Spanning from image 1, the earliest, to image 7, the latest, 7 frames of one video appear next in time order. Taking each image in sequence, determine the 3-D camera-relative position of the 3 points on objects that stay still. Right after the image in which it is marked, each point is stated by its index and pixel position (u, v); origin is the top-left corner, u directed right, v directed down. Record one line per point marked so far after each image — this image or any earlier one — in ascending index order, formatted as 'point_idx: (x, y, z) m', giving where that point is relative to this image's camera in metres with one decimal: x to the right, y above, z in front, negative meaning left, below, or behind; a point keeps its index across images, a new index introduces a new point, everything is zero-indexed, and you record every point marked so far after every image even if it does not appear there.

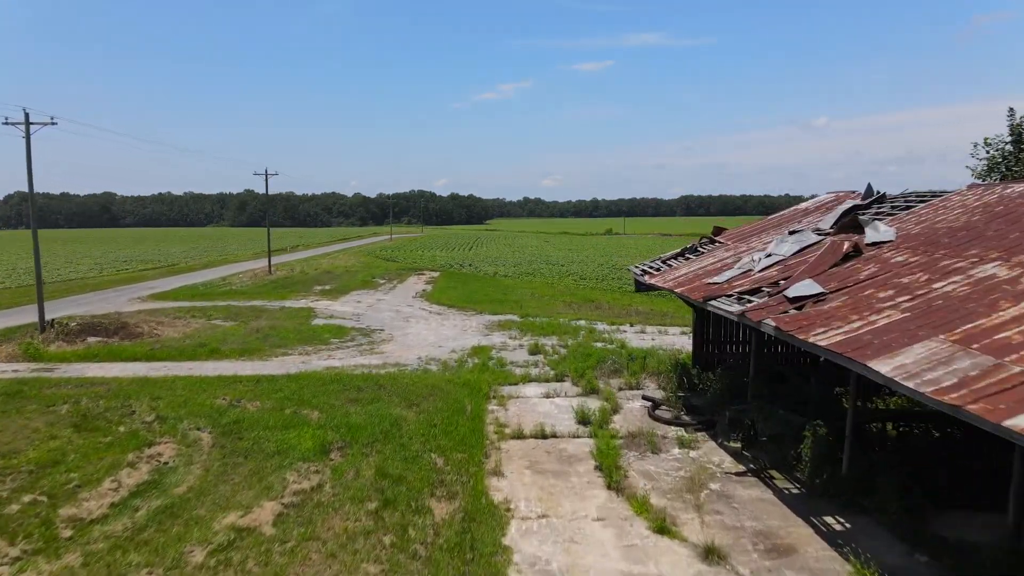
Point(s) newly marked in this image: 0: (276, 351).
0: (-4.7, -1.3, +15.2) m
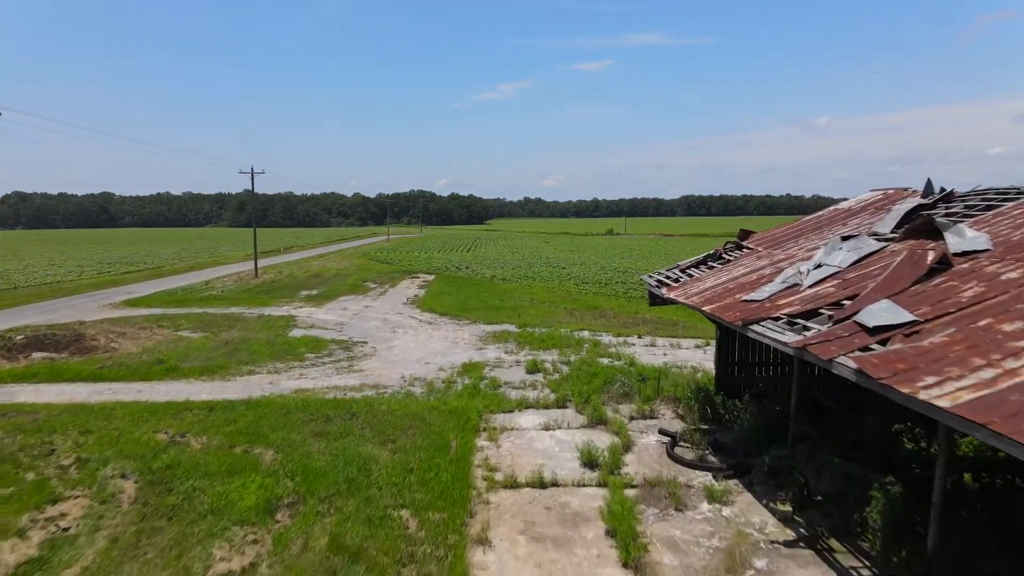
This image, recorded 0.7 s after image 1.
0: (-4.8, -1.4, +13.5) m
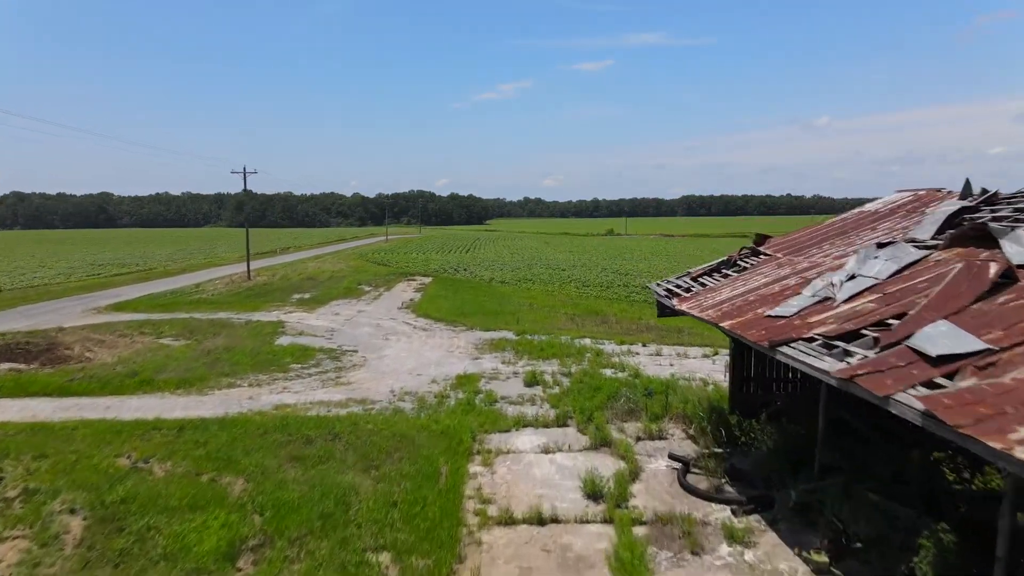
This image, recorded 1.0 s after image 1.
0: (-4.8, -1.5, +12.7) m
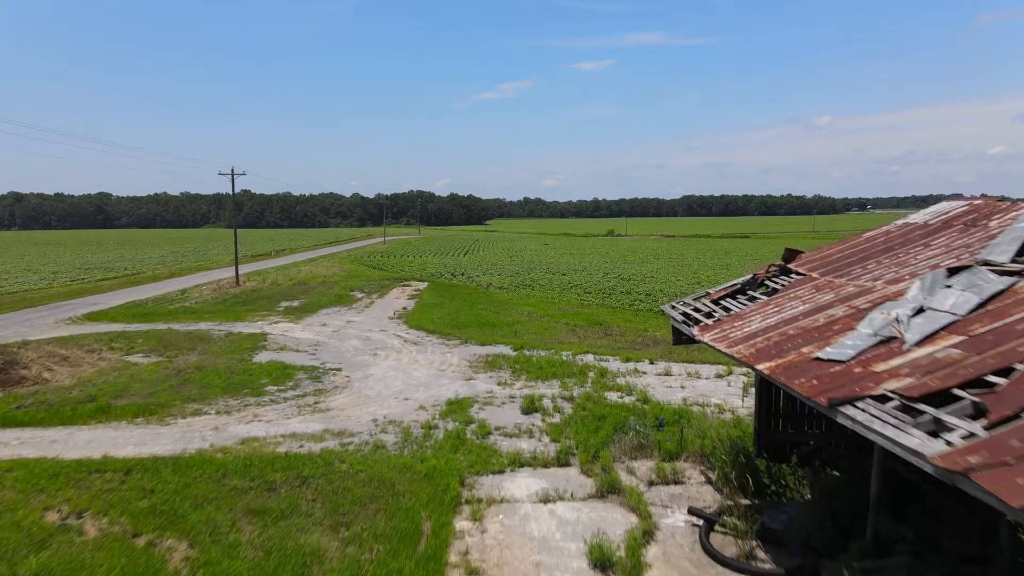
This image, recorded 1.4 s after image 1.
0: (-4.9, -1.8, +11.5) m
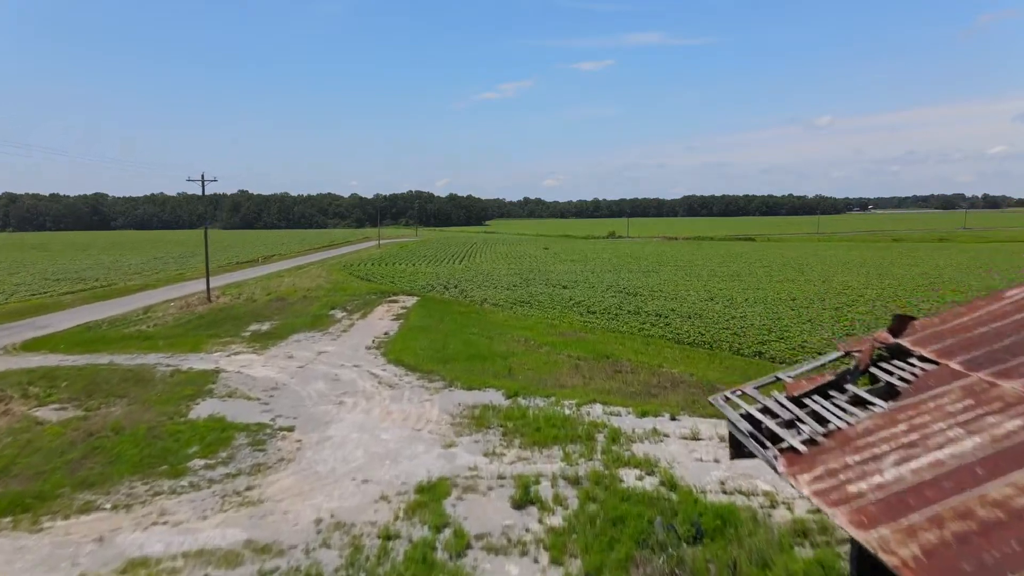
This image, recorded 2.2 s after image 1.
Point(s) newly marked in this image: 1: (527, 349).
0: (-5.0, -2.4, +8.8) m
1: (+0.4, -1.5, +19.0) m
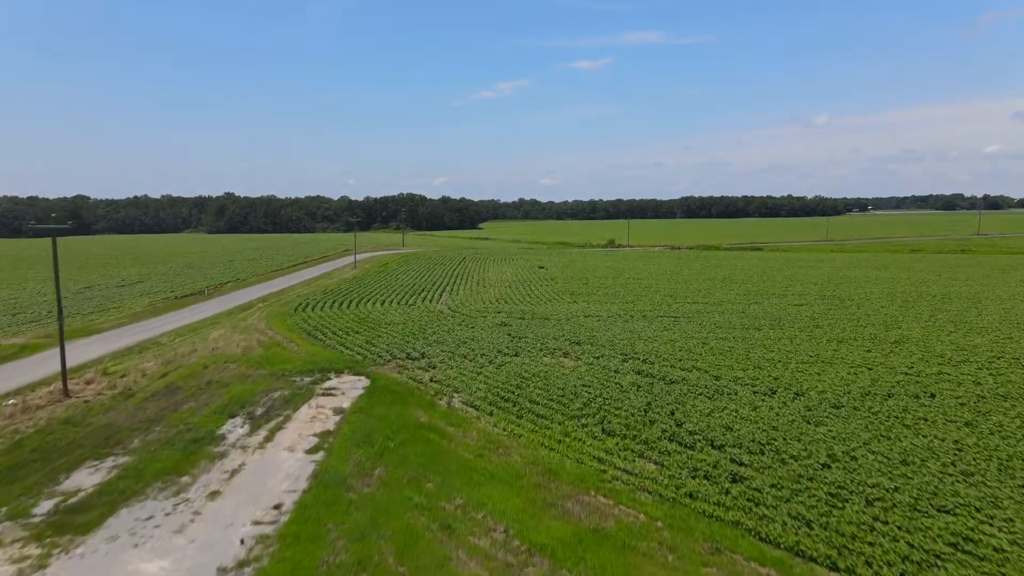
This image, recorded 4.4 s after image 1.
0: (-5.4, -4.9, +0.3) m
1: (-0.1, -3.9, +10.5) m
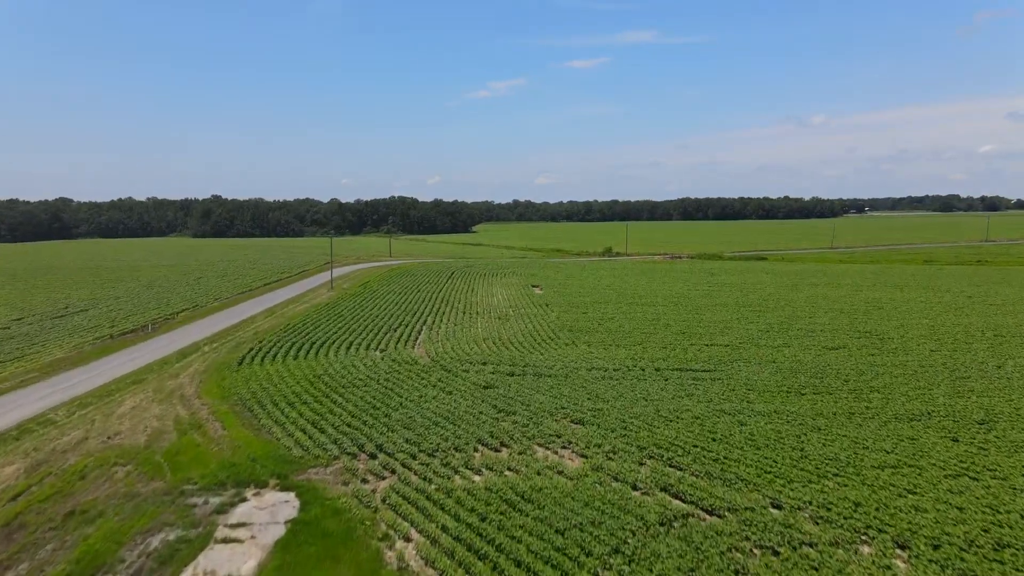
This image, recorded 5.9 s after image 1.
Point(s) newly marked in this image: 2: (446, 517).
0: (-5.7, -6.9, -6.0) m
1: (-0.4, -5.9, +4.1) m
2: (-1.4, -4.7, +16.1) m
